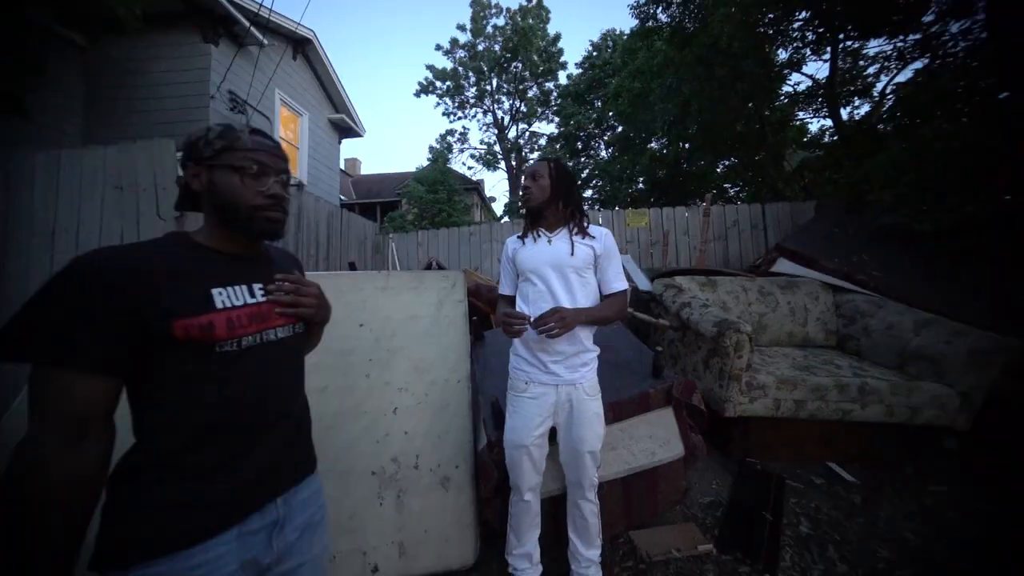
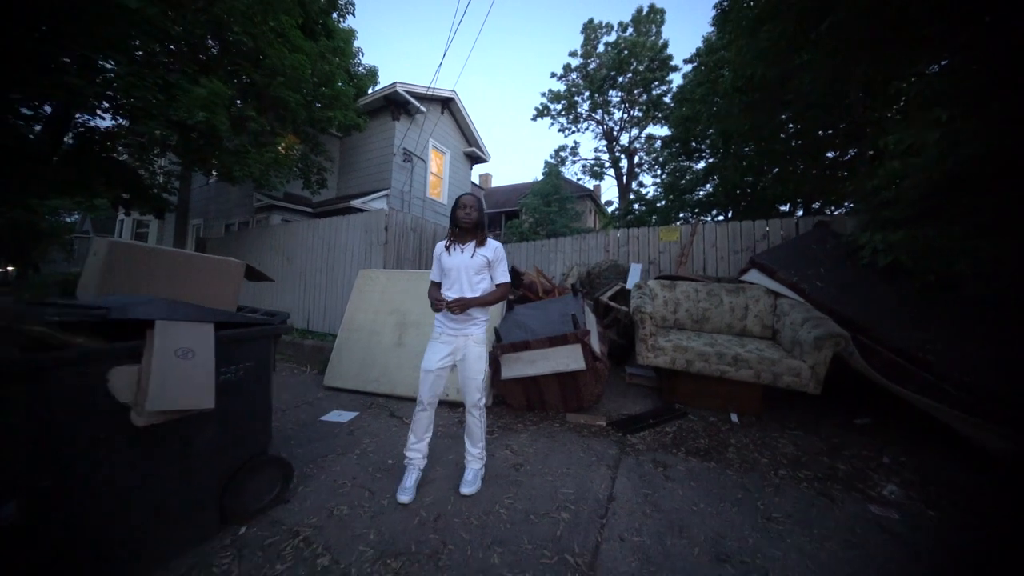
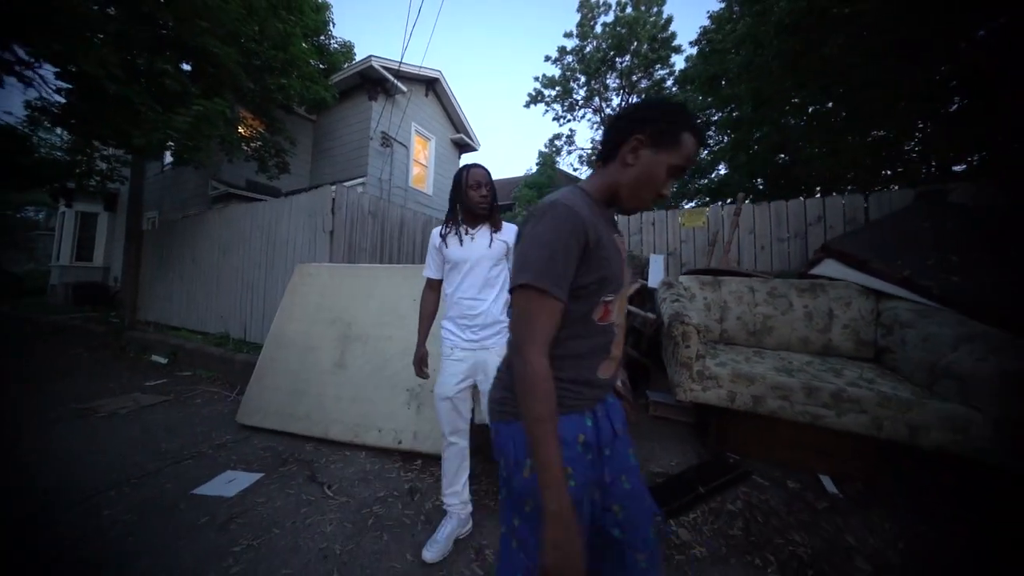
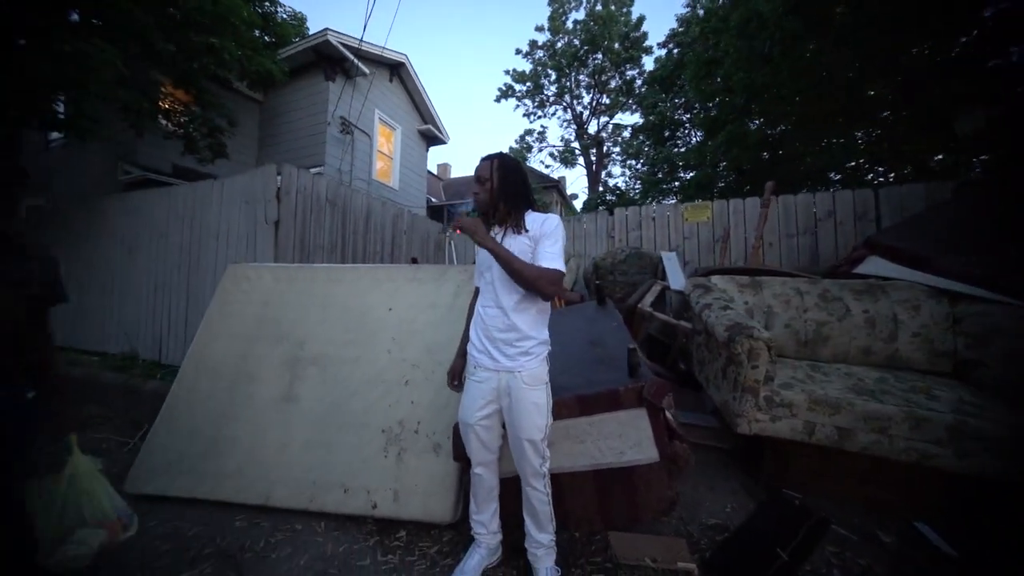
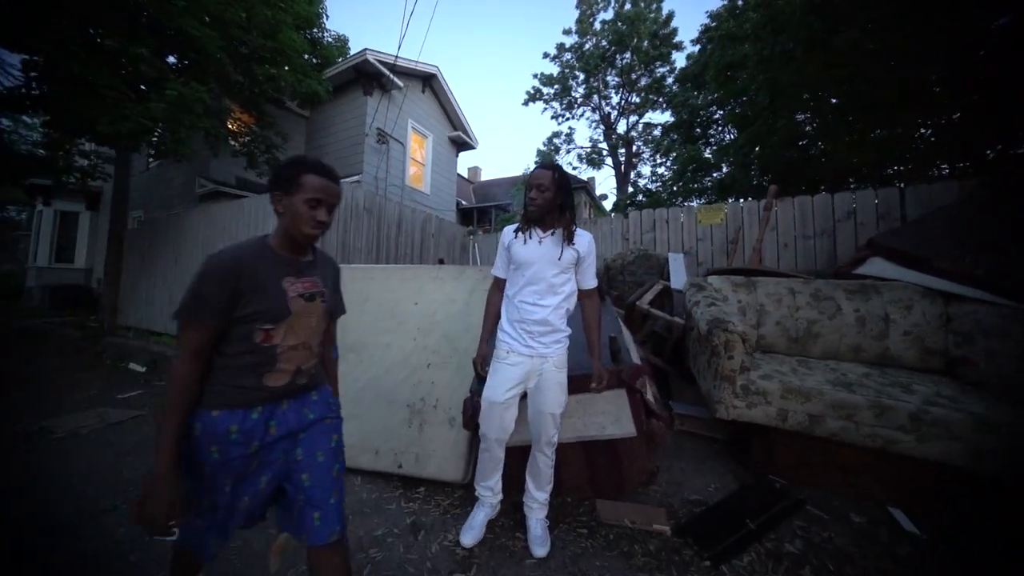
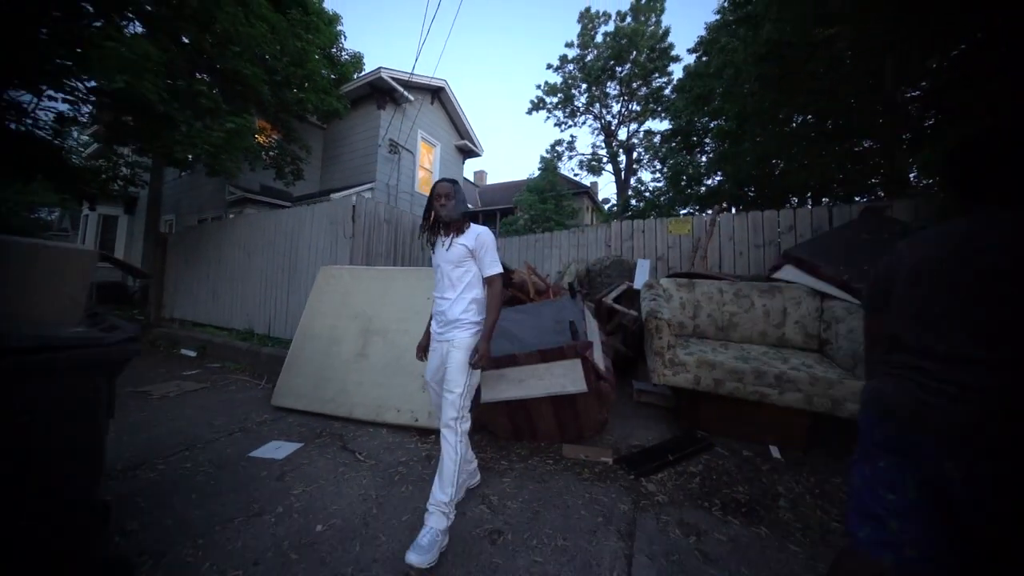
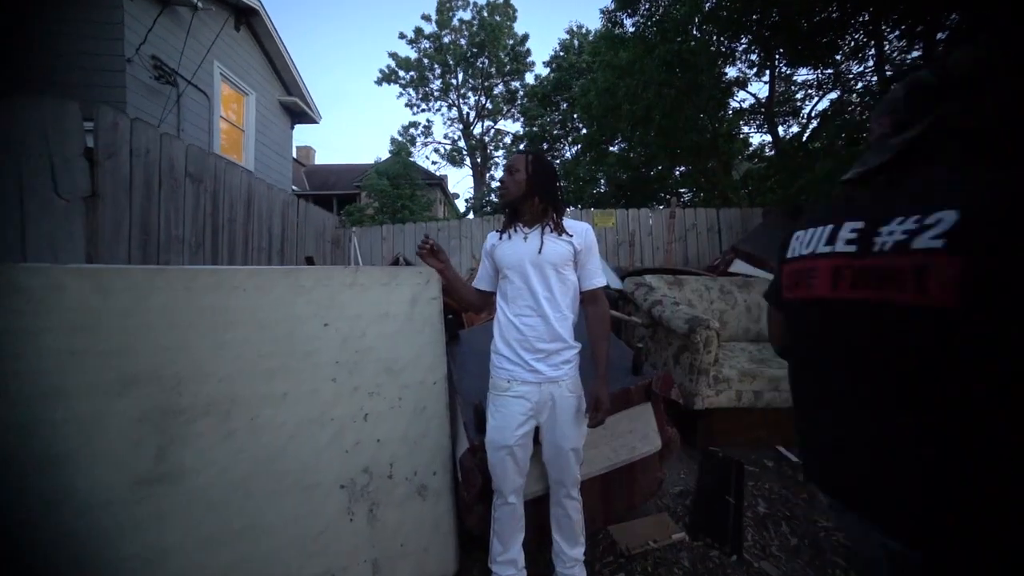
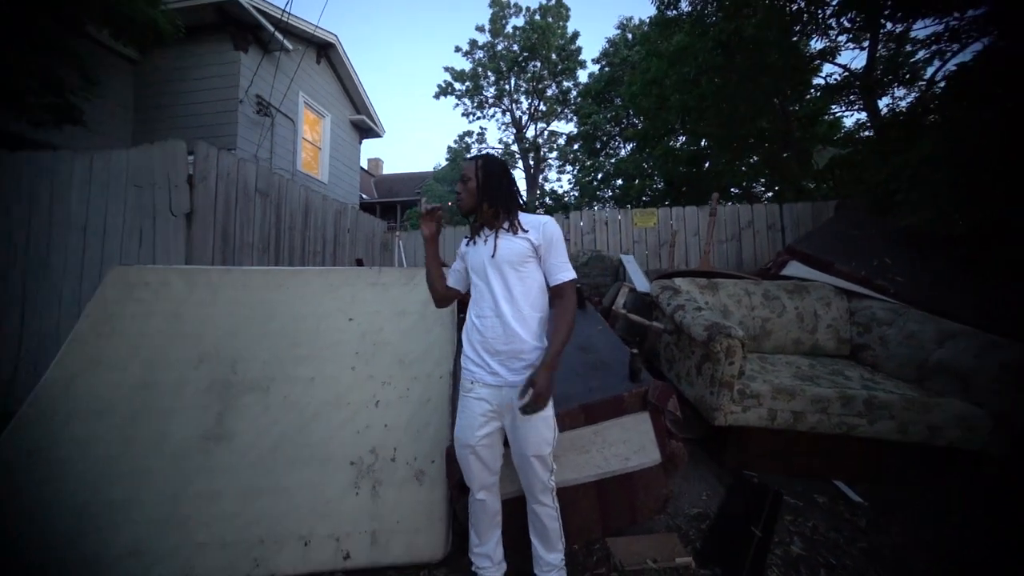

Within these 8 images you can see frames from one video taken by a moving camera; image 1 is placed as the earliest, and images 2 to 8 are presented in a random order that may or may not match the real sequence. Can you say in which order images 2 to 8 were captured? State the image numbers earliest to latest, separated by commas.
7, 8, 4, 5, 3, 6, 2
